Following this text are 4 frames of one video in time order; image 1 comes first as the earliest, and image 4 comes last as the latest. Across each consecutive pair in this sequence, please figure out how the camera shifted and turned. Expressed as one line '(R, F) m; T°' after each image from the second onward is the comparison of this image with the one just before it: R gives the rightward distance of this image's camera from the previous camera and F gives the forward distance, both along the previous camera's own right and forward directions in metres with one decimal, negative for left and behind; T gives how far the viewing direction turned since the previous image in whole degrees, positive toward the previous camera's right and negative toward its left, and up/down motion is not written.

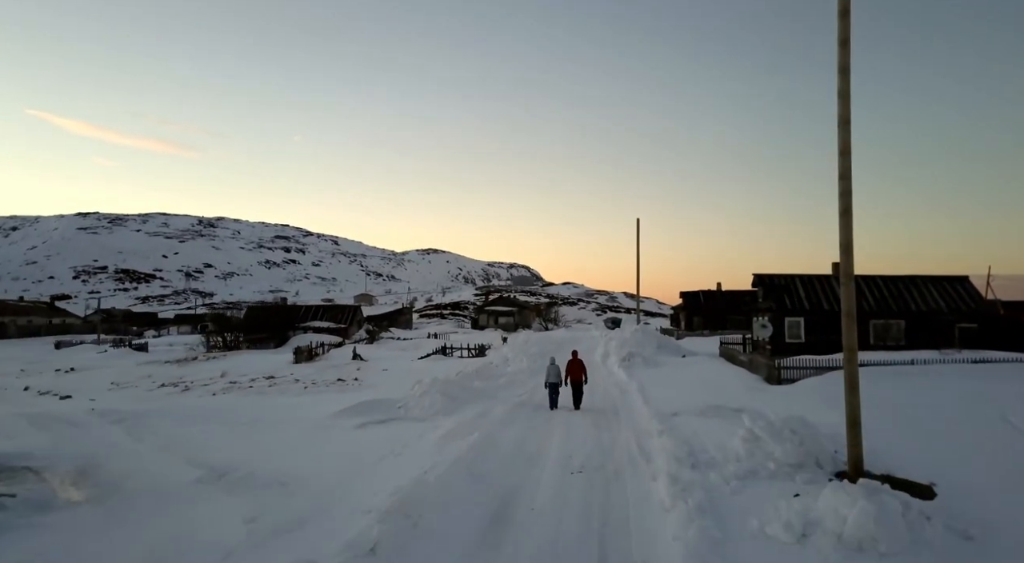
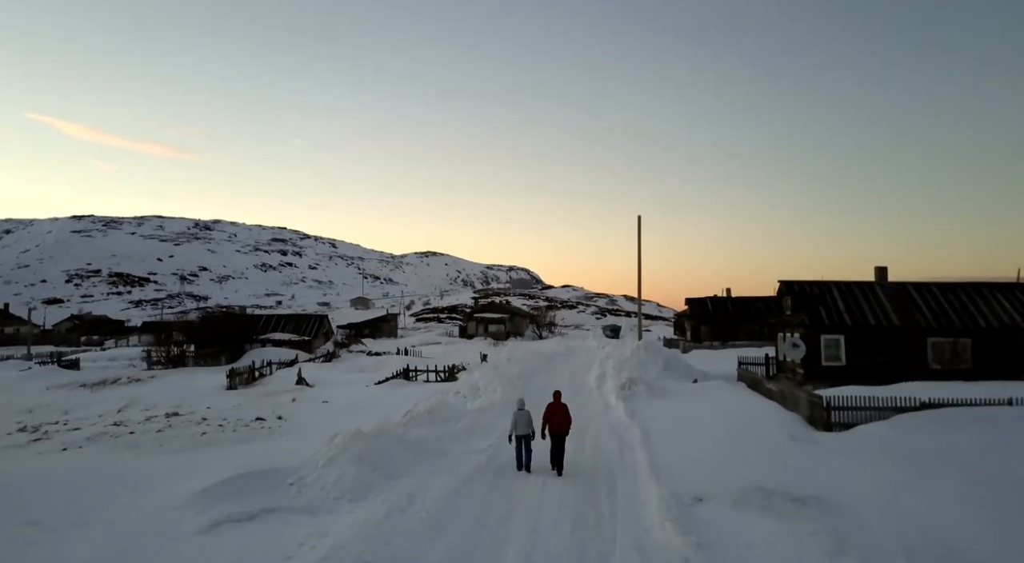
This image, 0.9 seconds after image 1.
(+0.6, +3.5) m; 0°
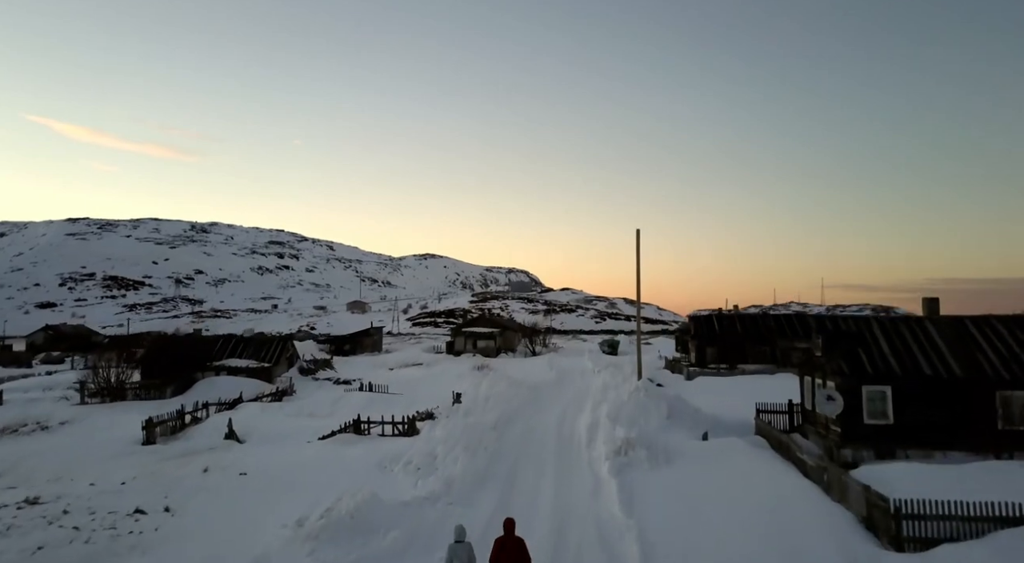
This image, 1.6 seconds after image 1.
(+0.6, +3.0) m; 0°
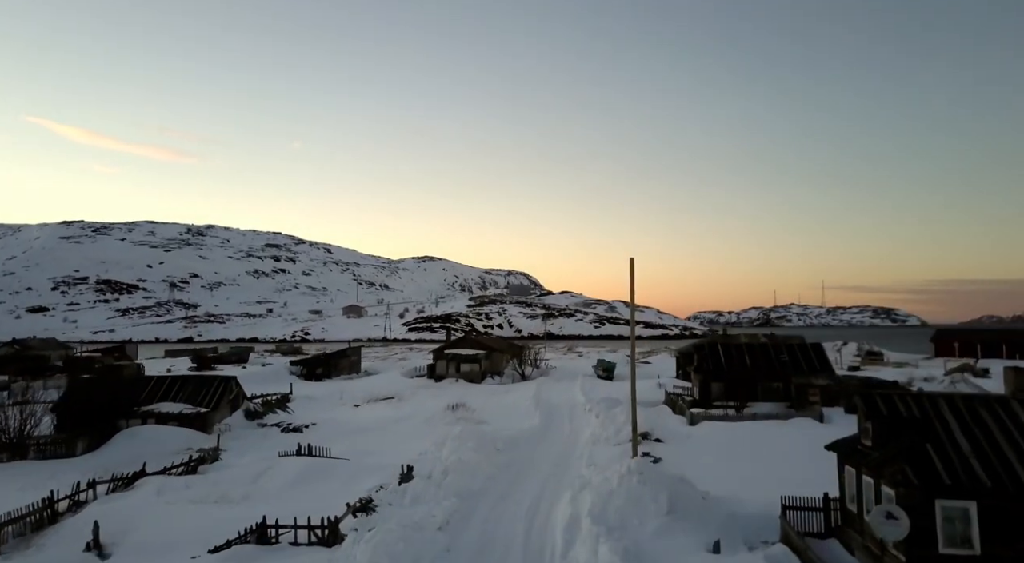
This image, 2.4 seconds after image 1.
(+0.9, +3.4) m; 0°
